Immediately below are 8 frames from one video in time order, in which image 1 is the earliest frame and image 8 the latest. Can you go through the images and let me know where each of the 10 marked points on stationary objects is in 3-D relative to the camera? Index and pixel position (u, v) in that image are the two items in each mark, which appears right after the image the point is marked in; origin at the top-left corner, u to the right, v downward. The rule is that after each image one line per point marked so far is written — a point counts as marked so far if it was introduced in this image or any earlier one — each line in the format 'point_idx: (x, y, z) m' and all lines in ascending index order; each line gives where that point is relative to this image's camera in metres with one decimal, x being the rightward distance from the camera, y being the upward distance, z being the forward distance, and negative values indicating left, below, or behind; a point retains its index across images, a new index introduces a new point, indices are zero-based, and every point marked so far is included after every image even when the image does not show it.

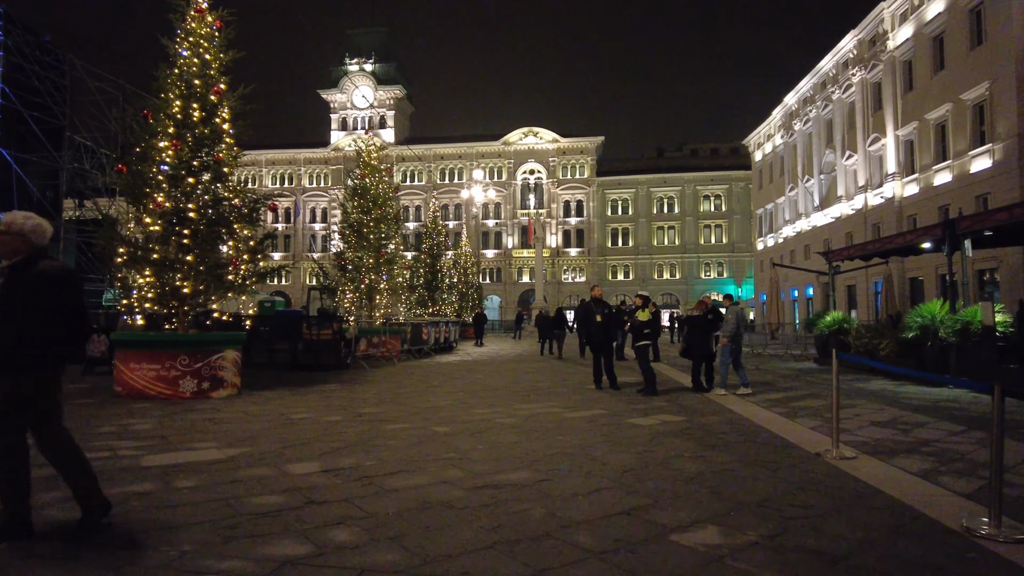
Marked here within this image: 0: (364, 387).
0: (-2.9, -2.0, +13.2) m
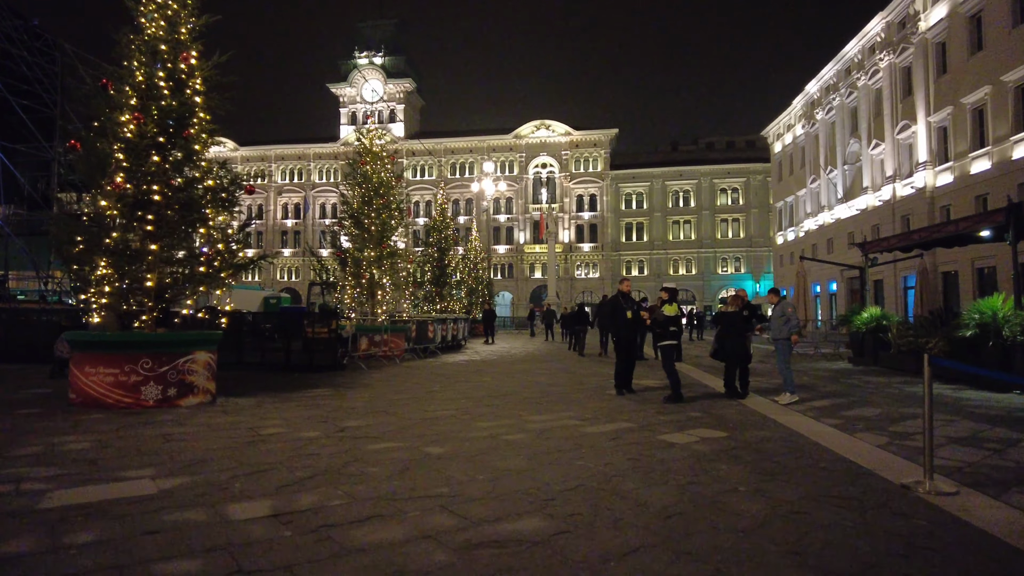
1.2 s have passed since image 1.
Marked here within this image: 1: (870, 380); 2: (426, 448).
0: (-2.7, -1.9, +11.9) m
1: (+8.4, -2.1, +15.5) m
2: (-0.9, -1.7, +6.9) m
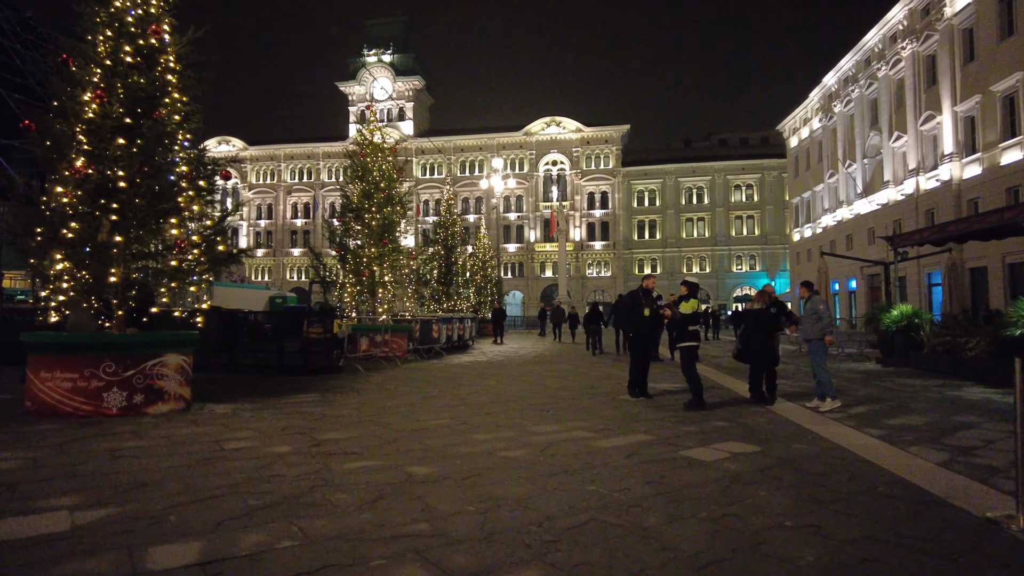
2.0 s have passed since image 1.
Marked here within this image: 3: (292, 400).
0: (-2.7, -1.8, +10.9) m
1: (+8.6, -2.0, +14.4) m
2: (-0.9, -1.6, +5.9) m
3: (-3.6, -1.8, +10.7) m
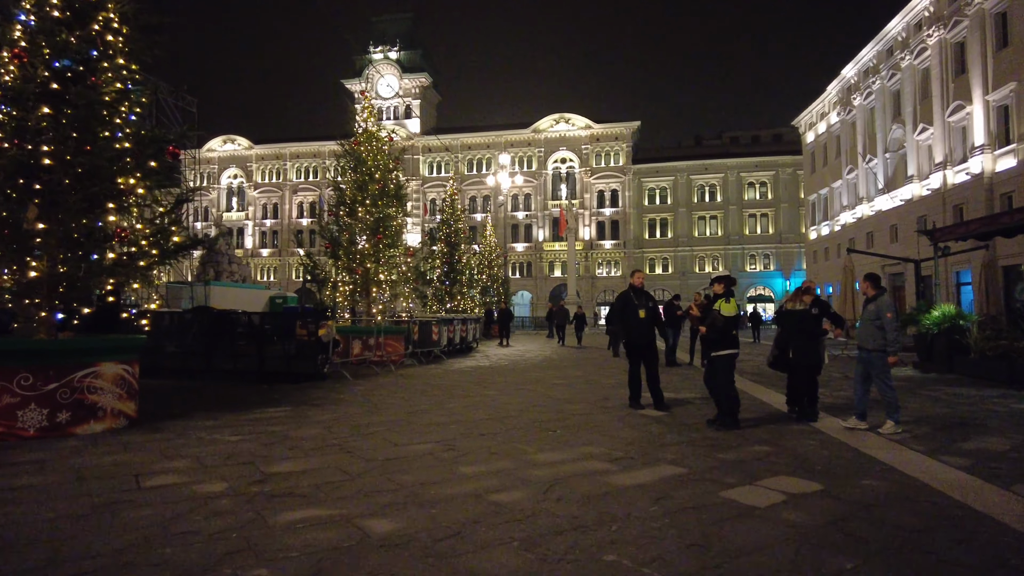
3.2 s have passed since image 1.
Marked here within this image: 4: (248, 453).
0: (-2.6, -1.8, +9.4) m
1: (+8.6, -2.0, +12.8) m
2: (-1.0, -1.6, +4.5) m
3: (-3.5, -1.8, +9.2) m
4: (-2.7, -1.7, +6.7) m
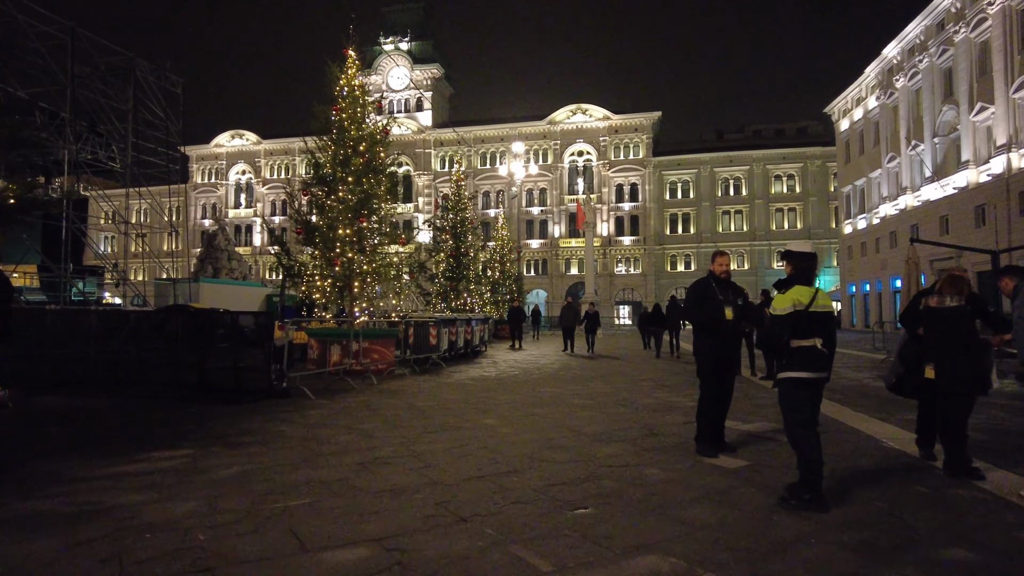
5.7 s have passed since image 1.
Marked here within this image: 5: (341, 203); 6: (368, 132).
0: (-2.6, -1.7, +6.4) m
1: (+8.7, -1.9, +9.4) m
2: (-1.0, -1.5, +1.3) m
3: (-3.5, -1.7, +6.1) m
4: (-2.7, -1.5, +3.6) m
5: (-4.6, +2.3, +18.0) m
6: (-4.0, +4.4, +18.4) m
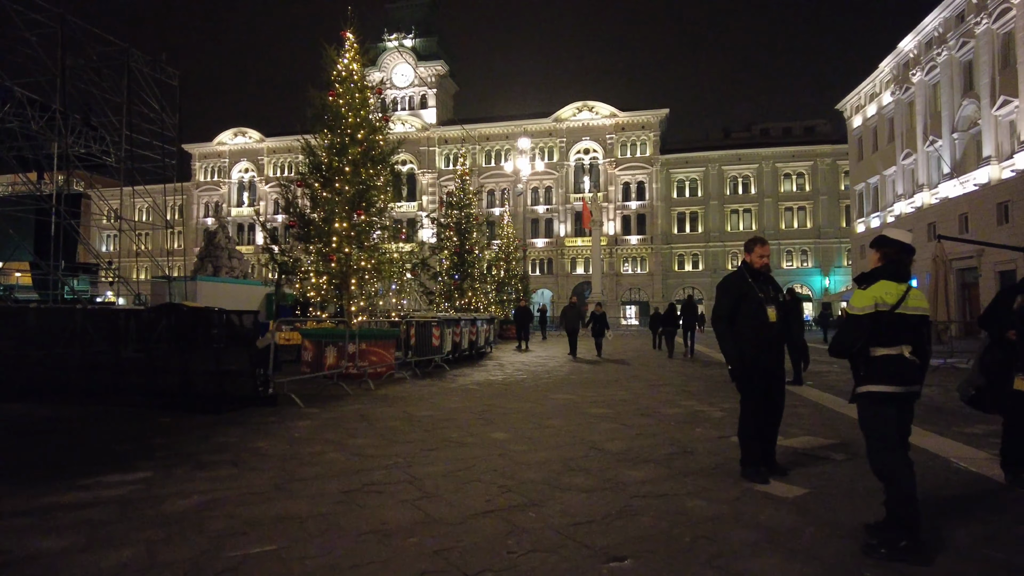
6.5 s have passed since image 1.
0: (-2.5, -1.6, +5.3) m
1: (+8.9, -1.8, +8.3) m
2: (-1.0, -1.4, +0.3) m
3: (-3.4, -1.6, +5.1) m
4: (-2.6, -1.5, +2.6) m
5: (-4.4, +2.3, +17.0) m
6: (-3.8, +4.4, +17.4) m
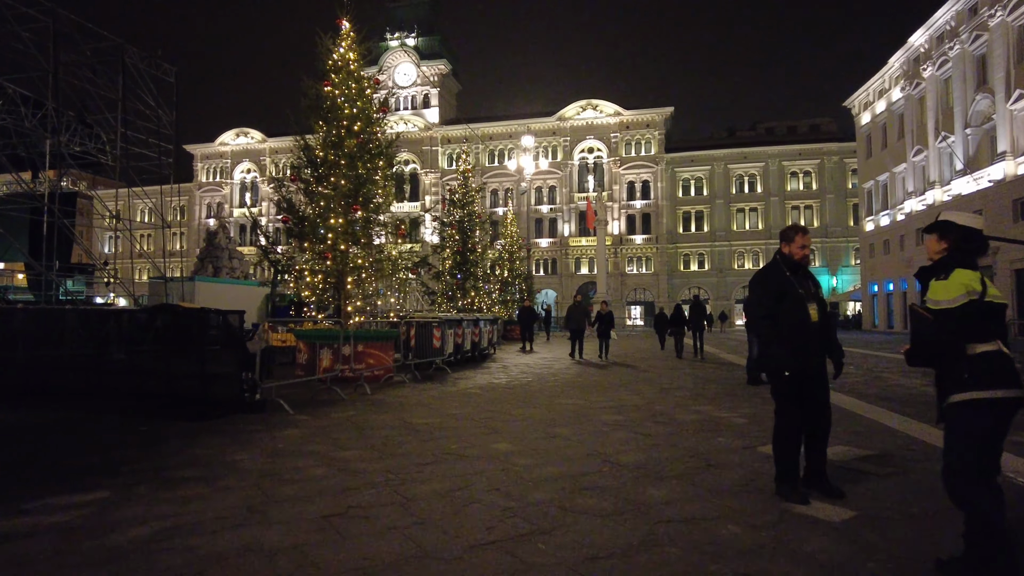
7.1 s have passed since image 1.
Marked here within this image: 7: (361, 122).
0: (-2.4, -1.6, +4.7) m
1: (+8.9, -1.8, +7.6) m
2: (-0.9, -1.4, -0.4) m
3: (-3.3, -1.6, +4.5) m
4: (-2.6, -1.5, +1.9) m
5: (-4.3, +2.4, +16.3) m
6: (-3.7, +4.4, +16.8) m
7: (-3.7, +4.1, +16.9) m
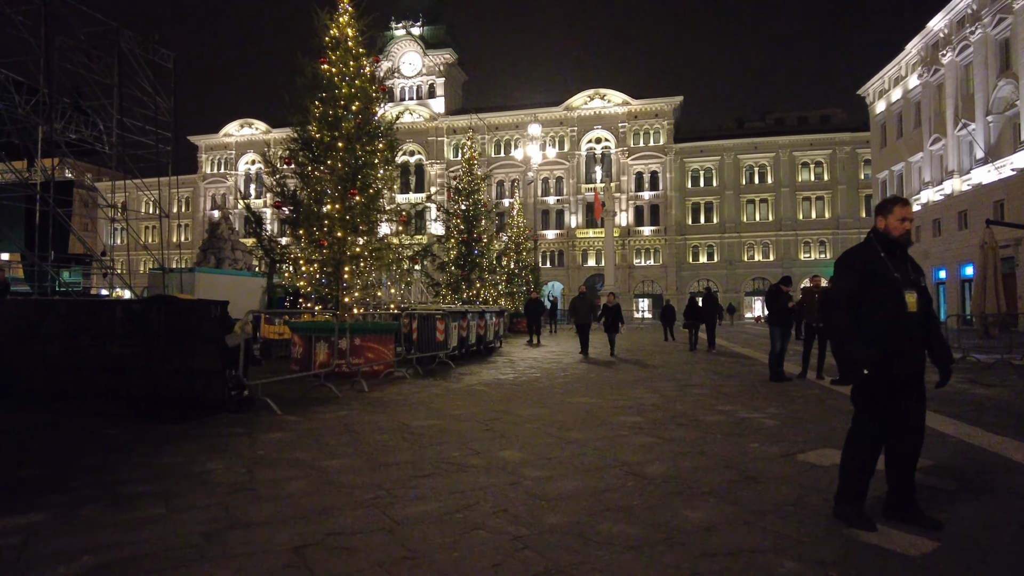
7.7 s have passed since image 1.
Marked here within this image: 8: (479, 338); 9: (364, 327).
0: (-2.4, -1.5, +3.9) m
1: (+9.0, -1.7, +6.7) m
2: (-0.9, -1.3, -1.2) m
3: (-3.3, -1.5, +3.7) m
4: (-2.6, -1.4, +1.2) m
5: (-4.1, +2.6, +15.5) m
6: (-3.5, +4.7, +15.9) m
7: (-3.5, +4.4, +16.1) m
8: (-0.9, -1.4, +18.5) m
9: (-2.8, -0.7, +12.3) m
